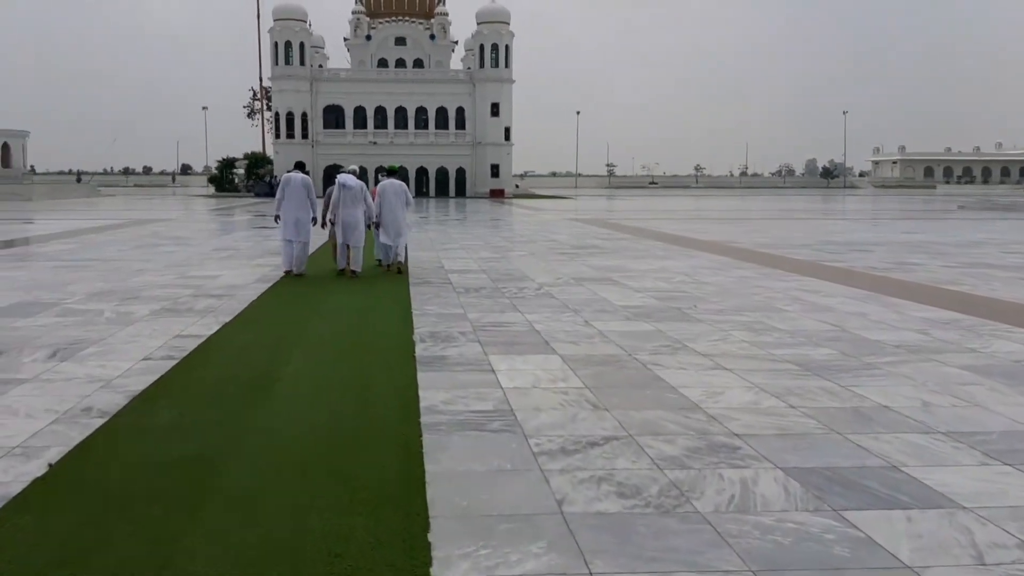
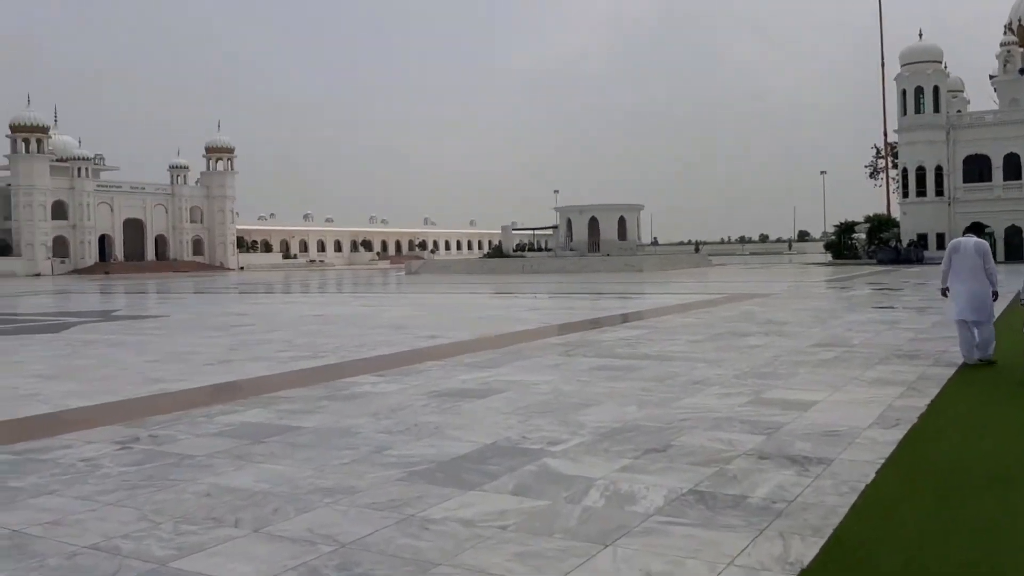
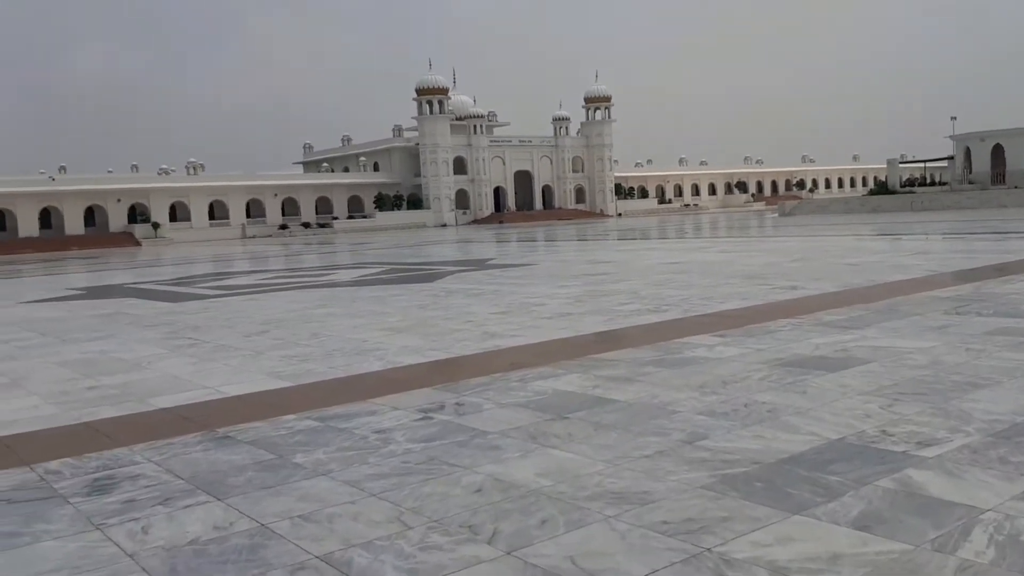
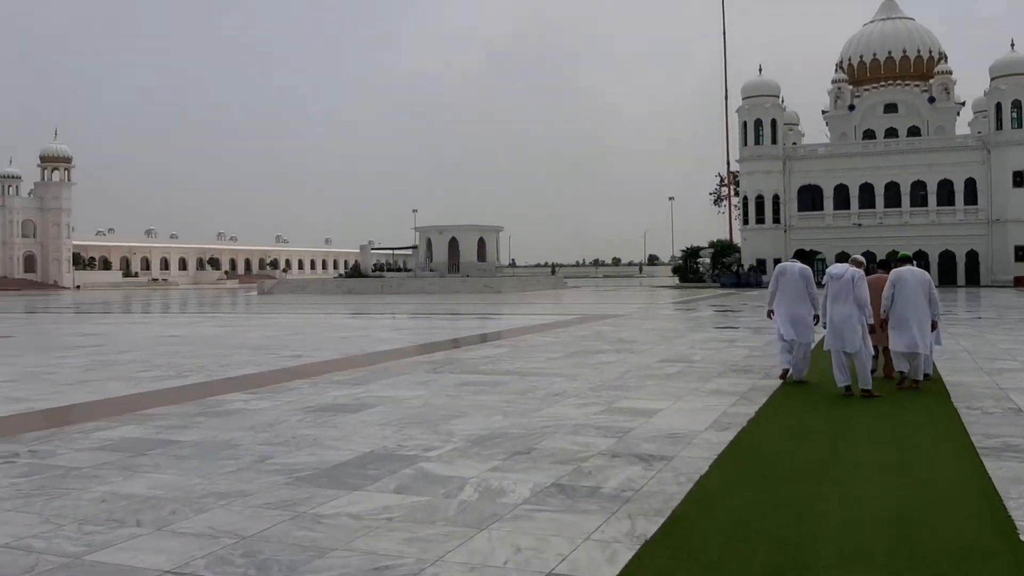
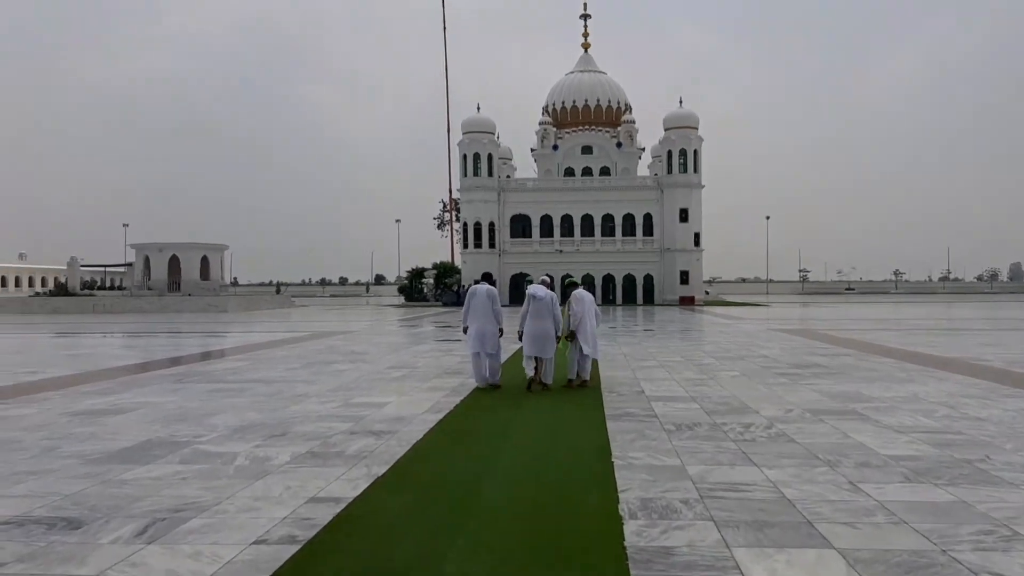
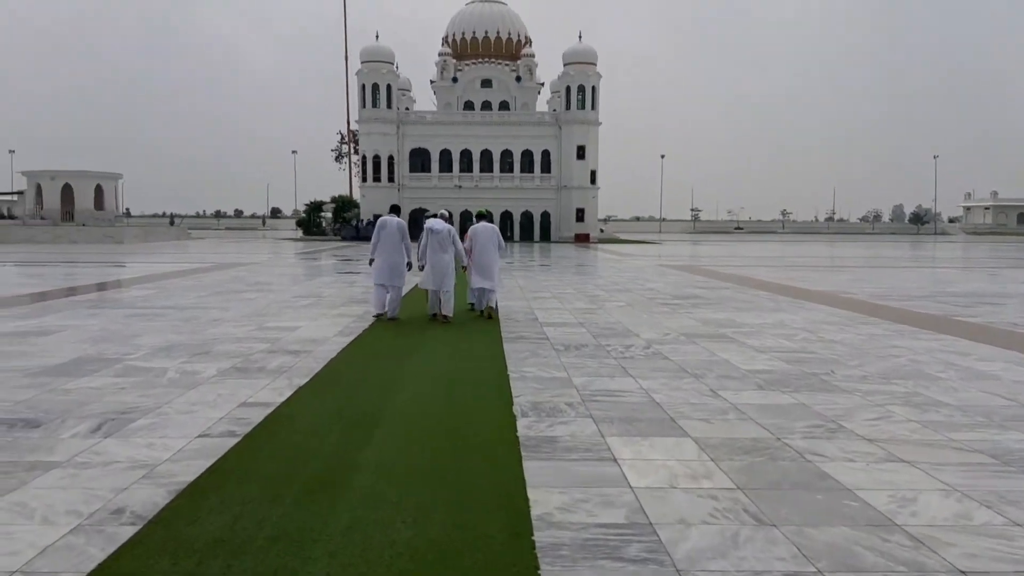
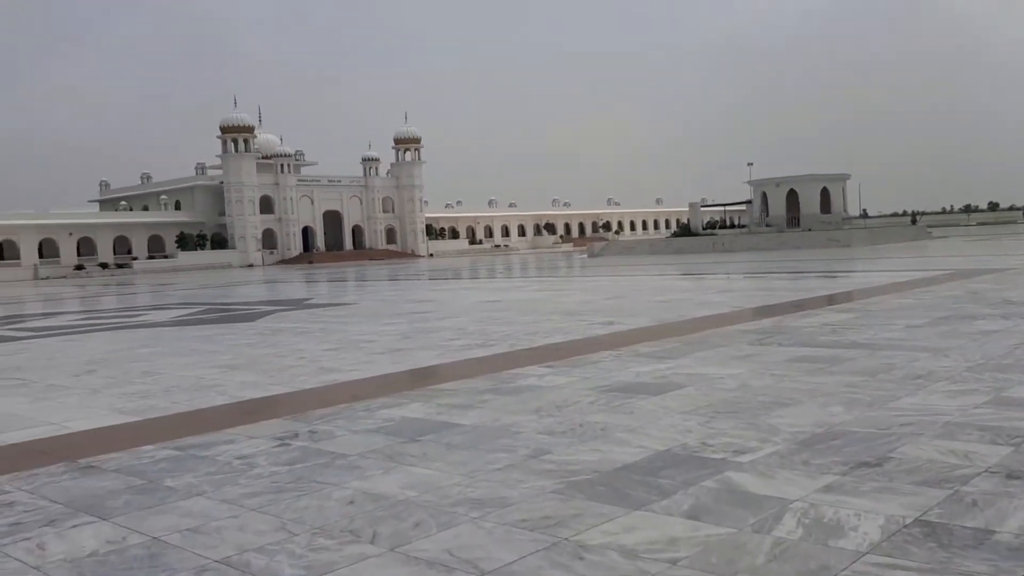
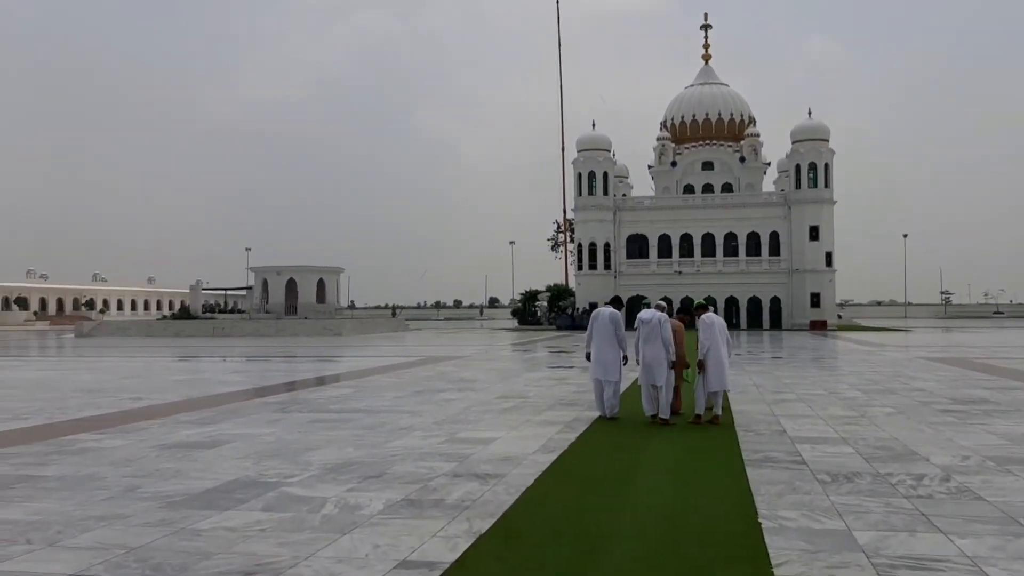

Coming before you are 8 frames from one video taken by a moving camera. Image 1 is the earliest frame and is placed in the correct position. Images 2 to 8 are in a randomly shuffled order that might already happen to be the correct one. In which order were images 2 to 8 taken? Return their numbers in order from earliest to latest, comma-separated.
6, 5, 8, 4, 2, 7, 3
